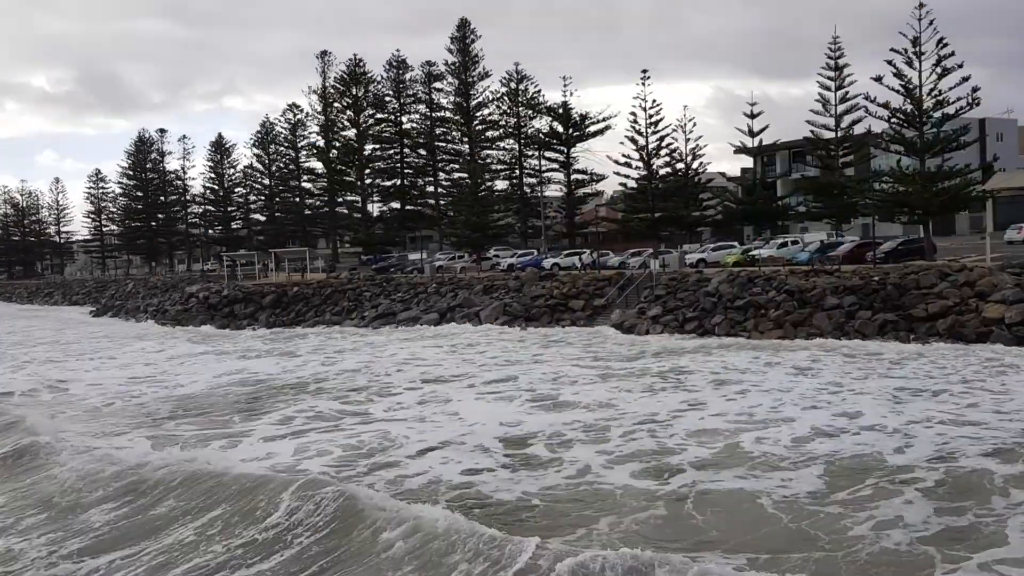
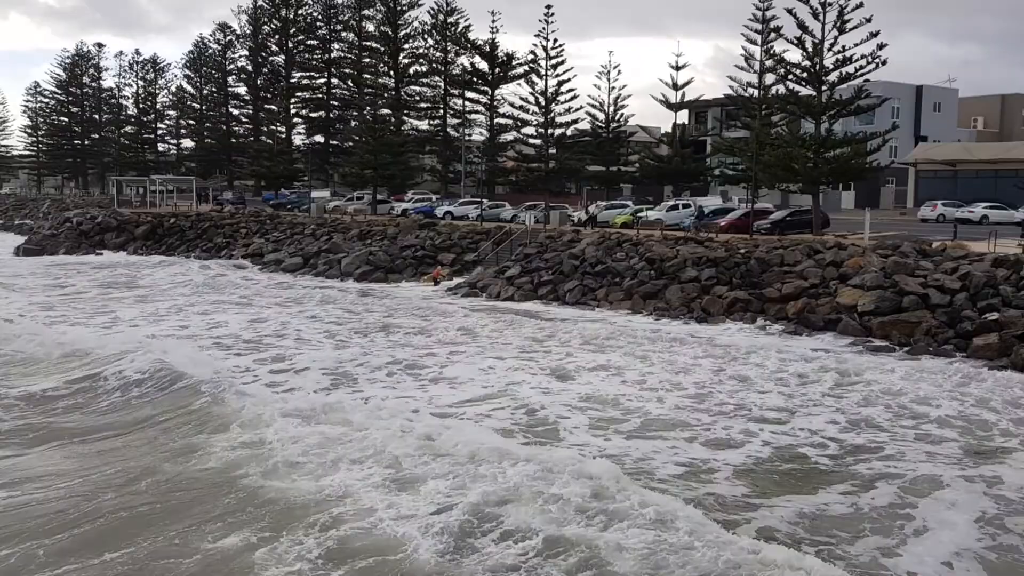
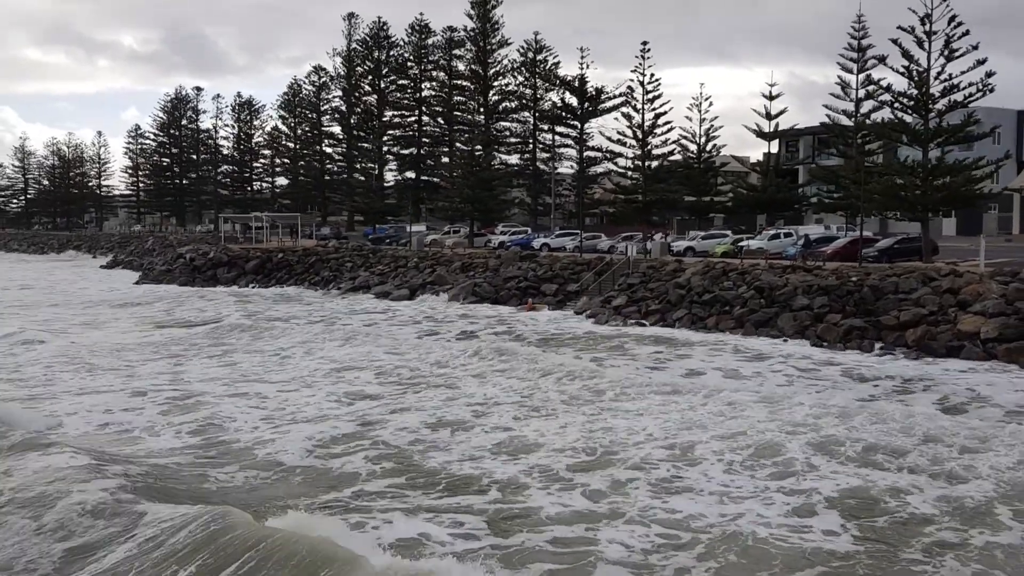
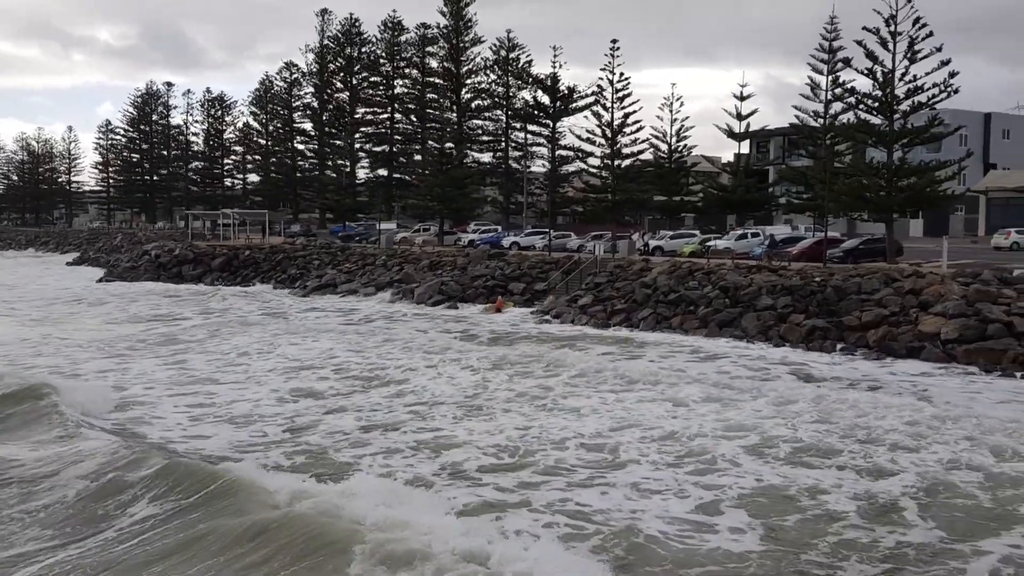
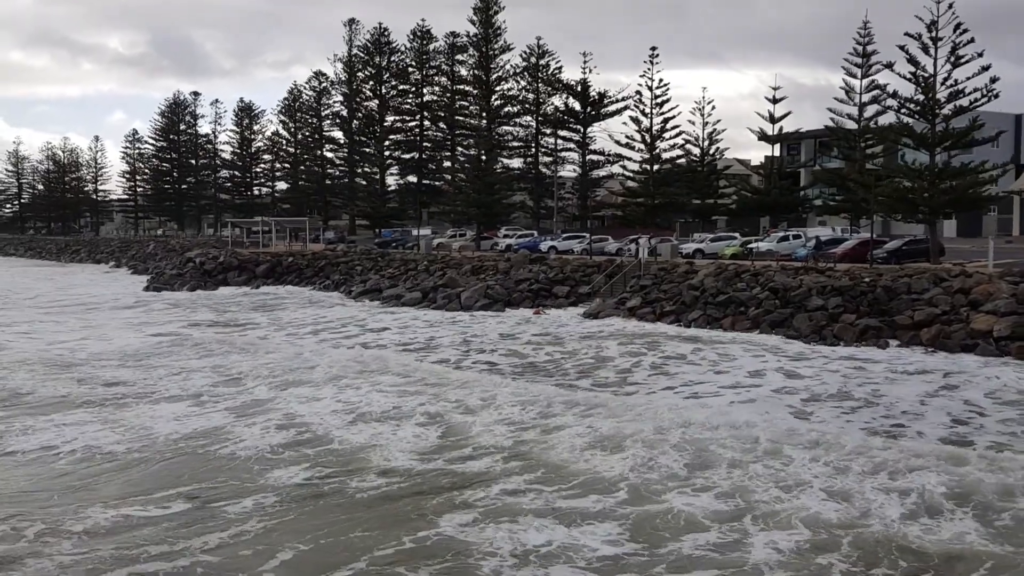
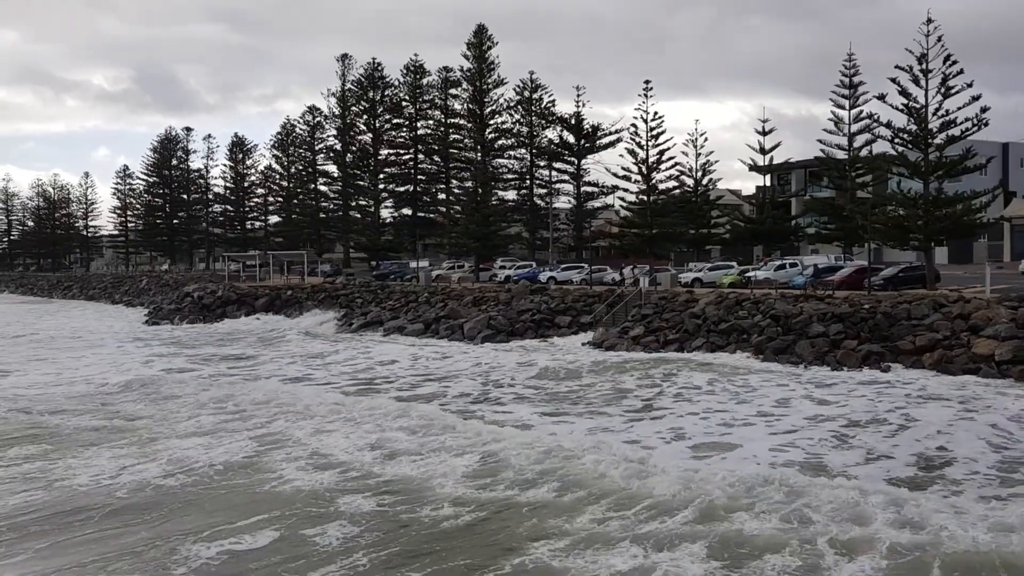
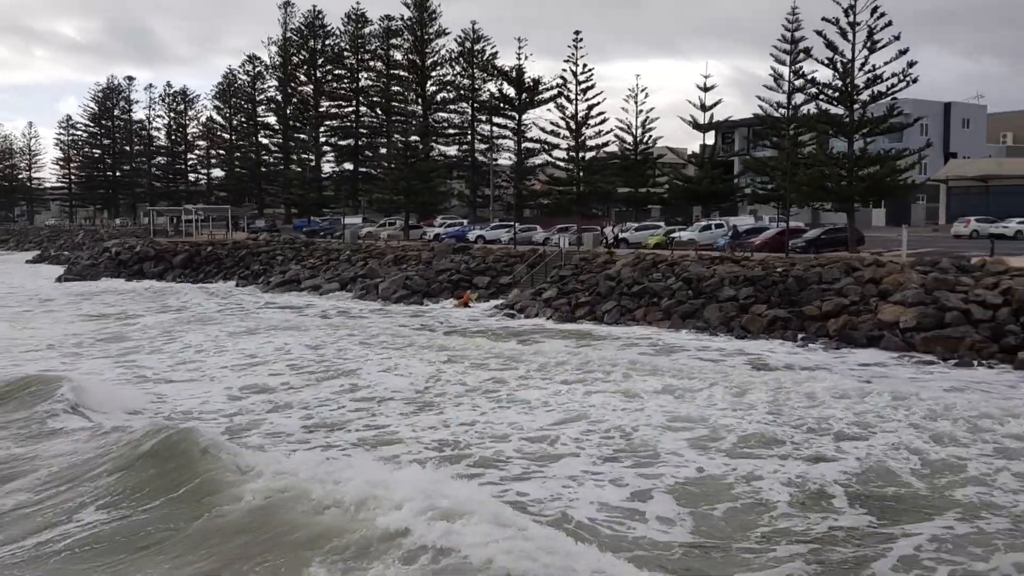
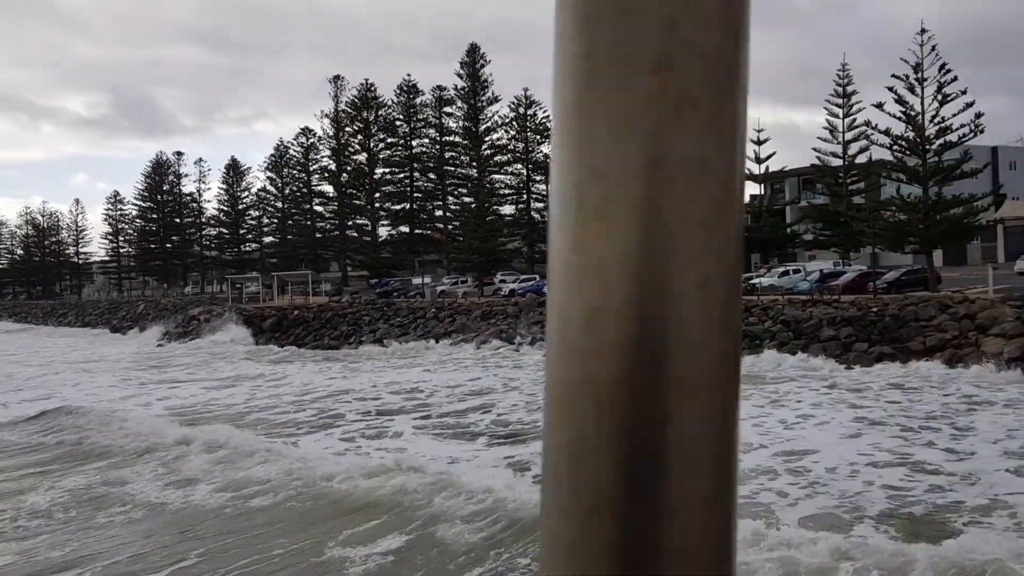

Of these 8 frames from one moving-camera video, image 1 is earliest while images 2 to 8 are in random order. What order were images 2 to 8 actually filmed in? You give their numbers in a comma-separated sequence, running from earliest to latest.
8, 6, 5, 3, 4, 7, 2
